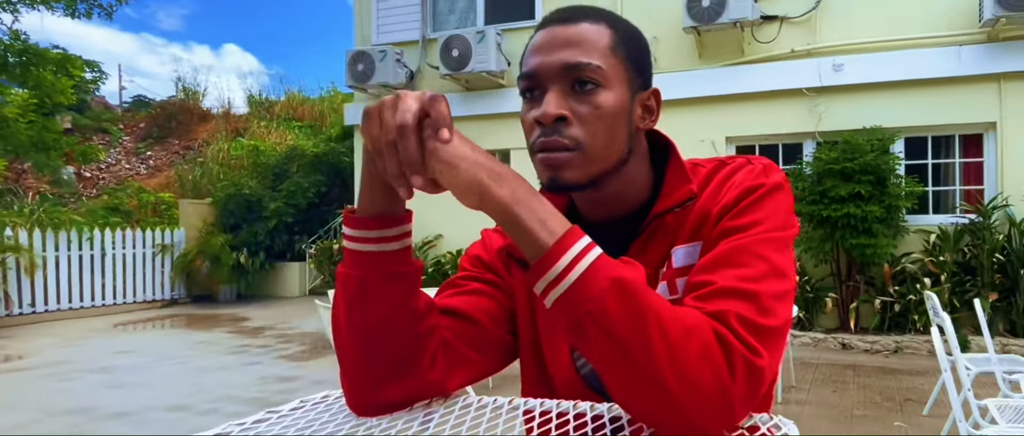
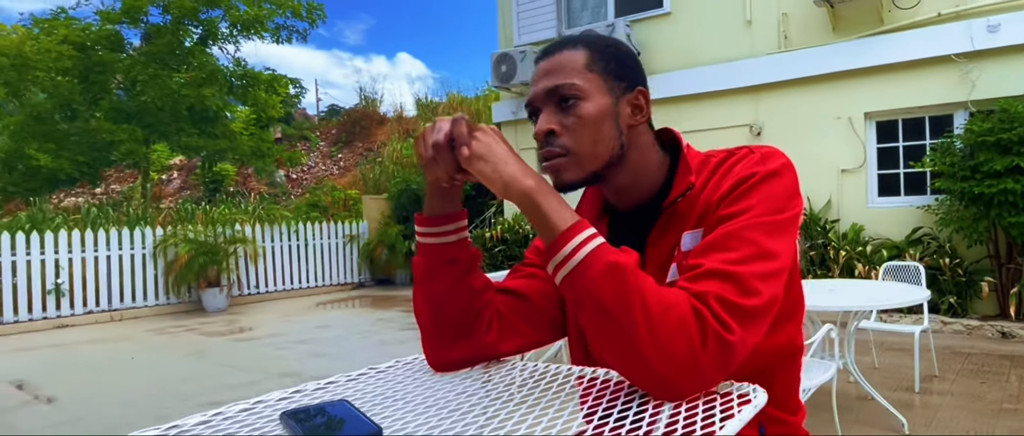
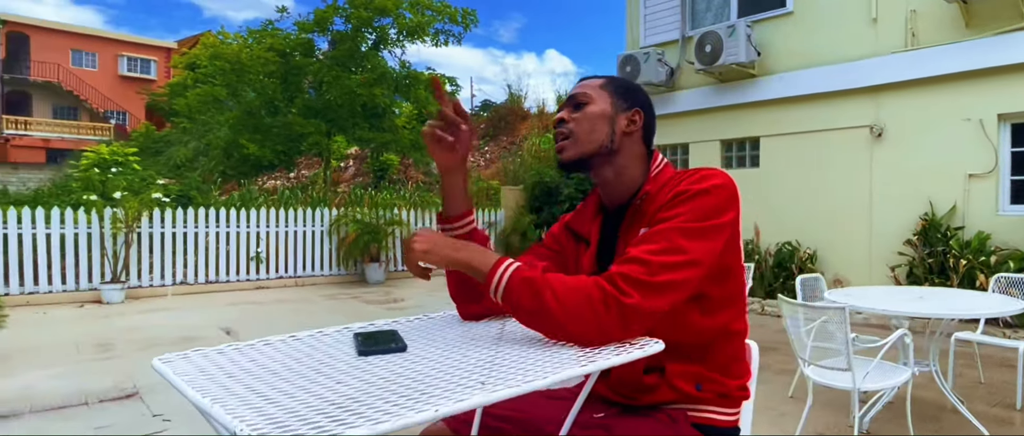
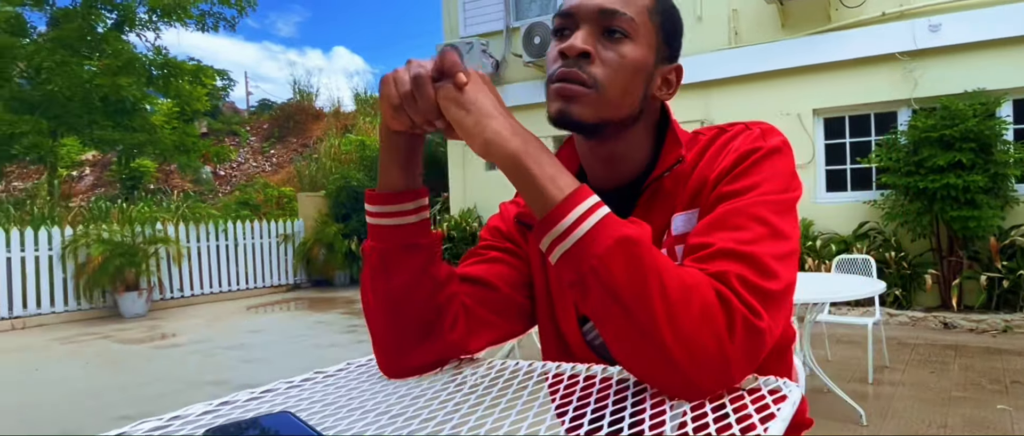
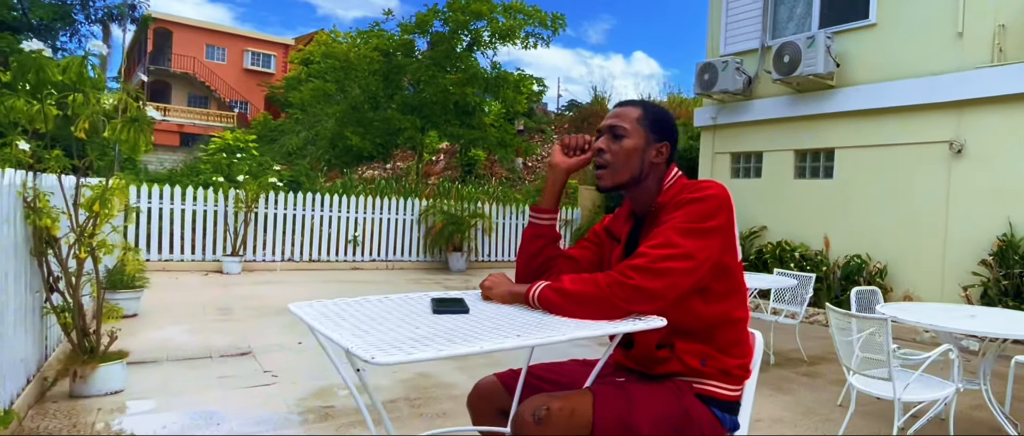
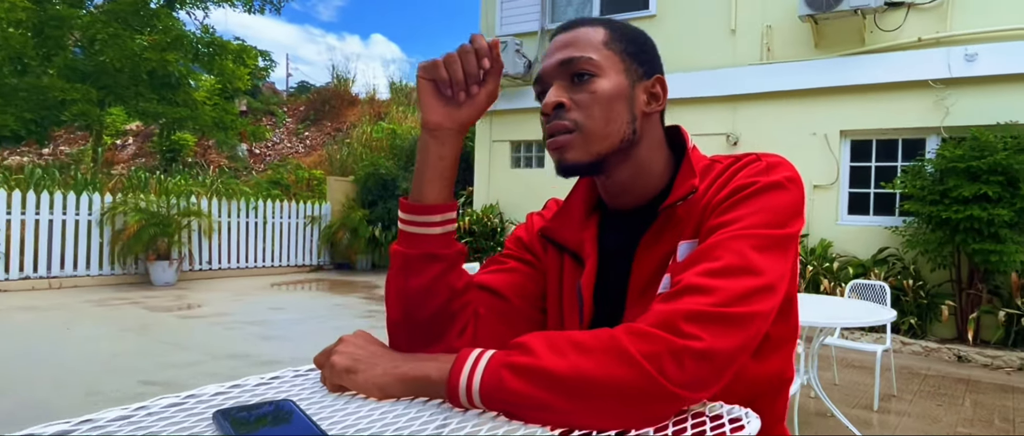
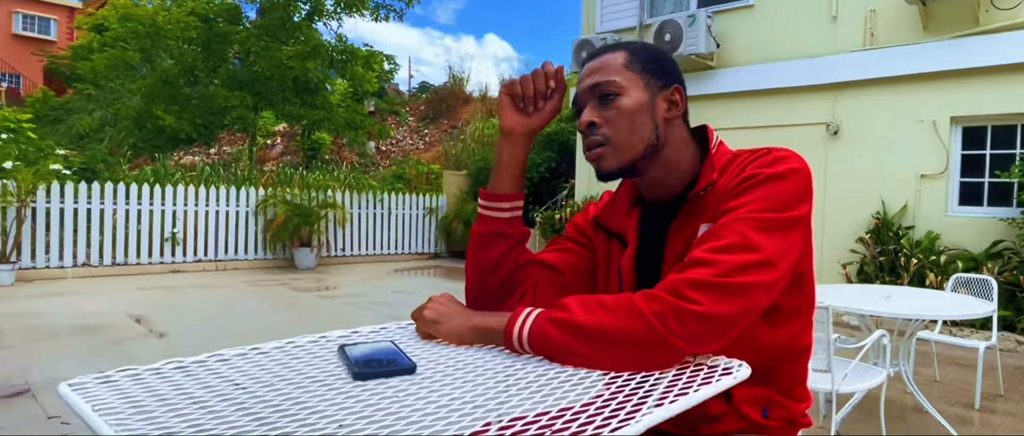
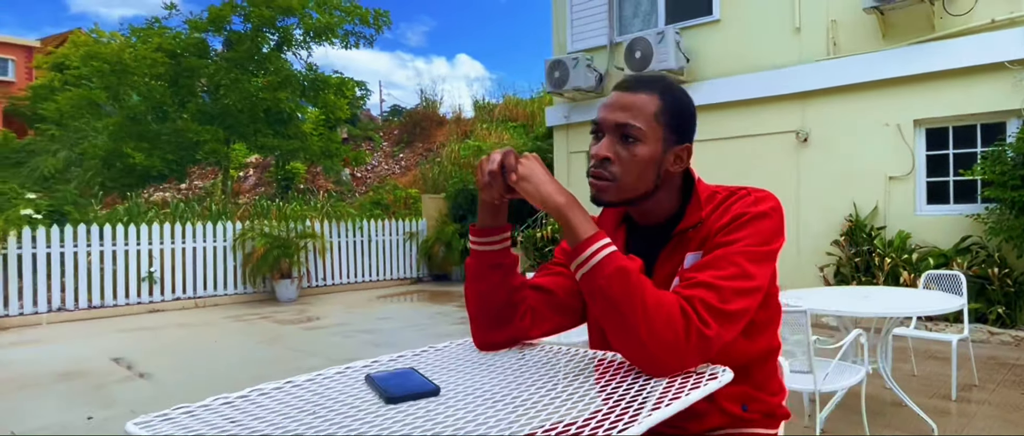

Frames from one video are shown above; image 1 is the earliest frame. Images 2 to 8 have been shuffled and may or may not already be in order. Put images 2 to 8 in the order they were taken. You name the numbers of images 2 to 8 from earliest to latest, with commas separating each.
4, 2, 8, 3, 5, 7, 6
